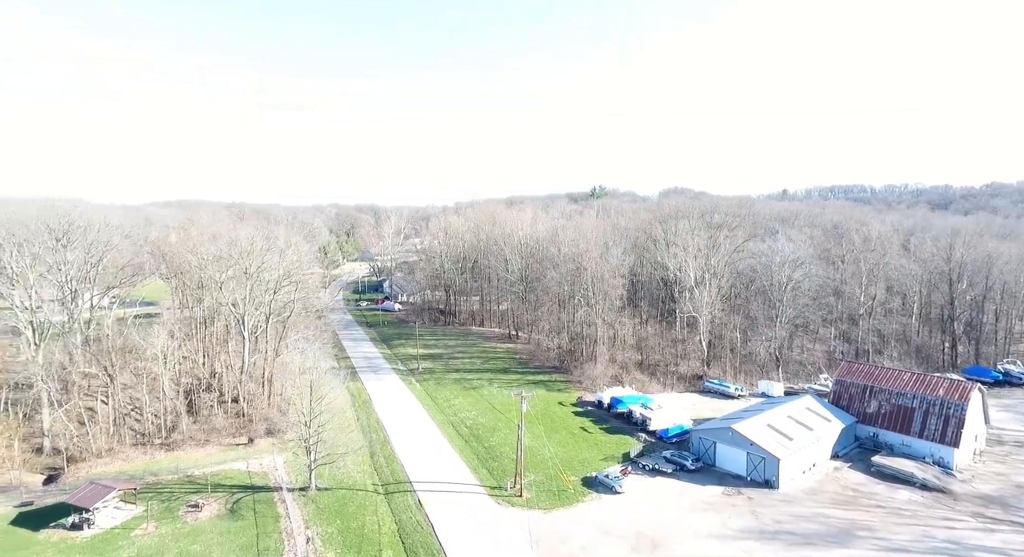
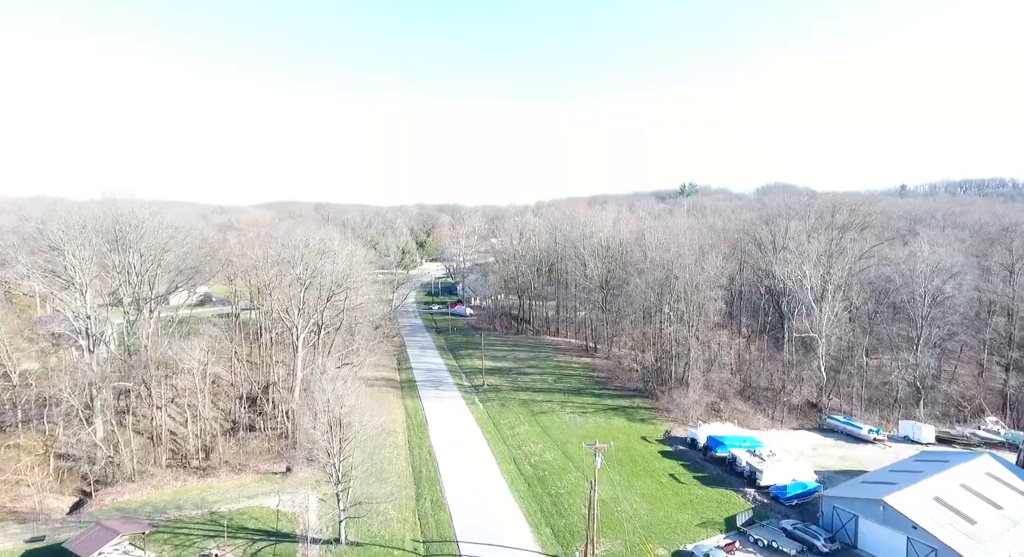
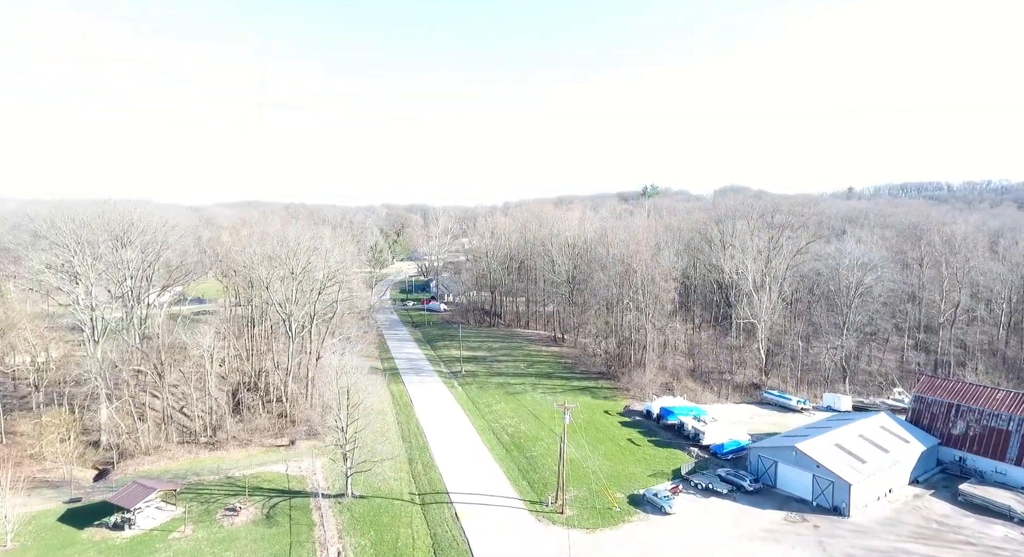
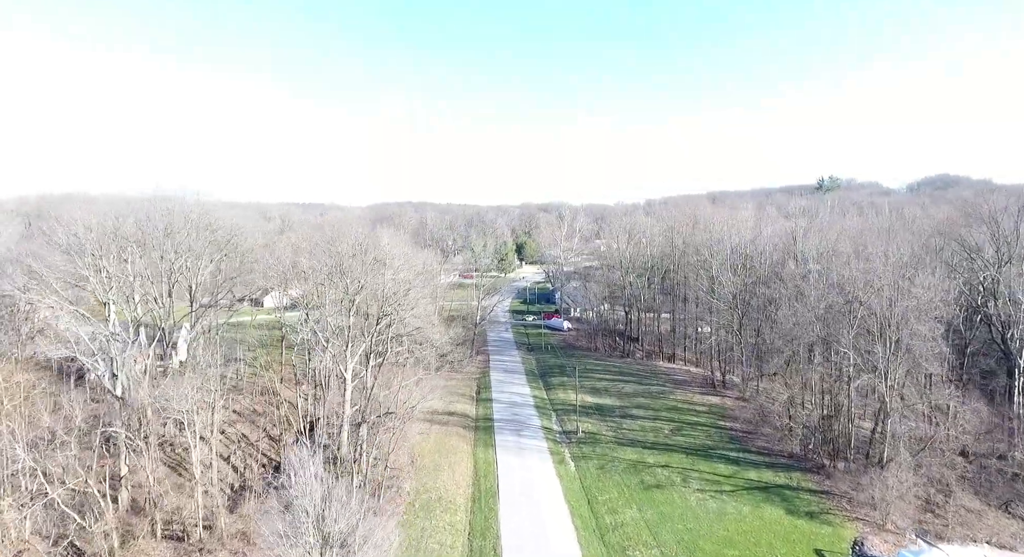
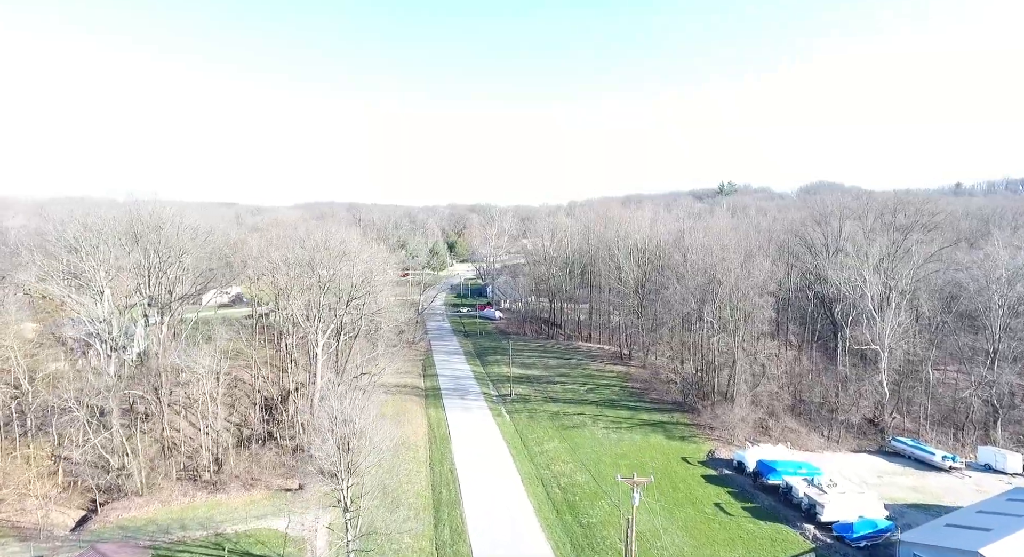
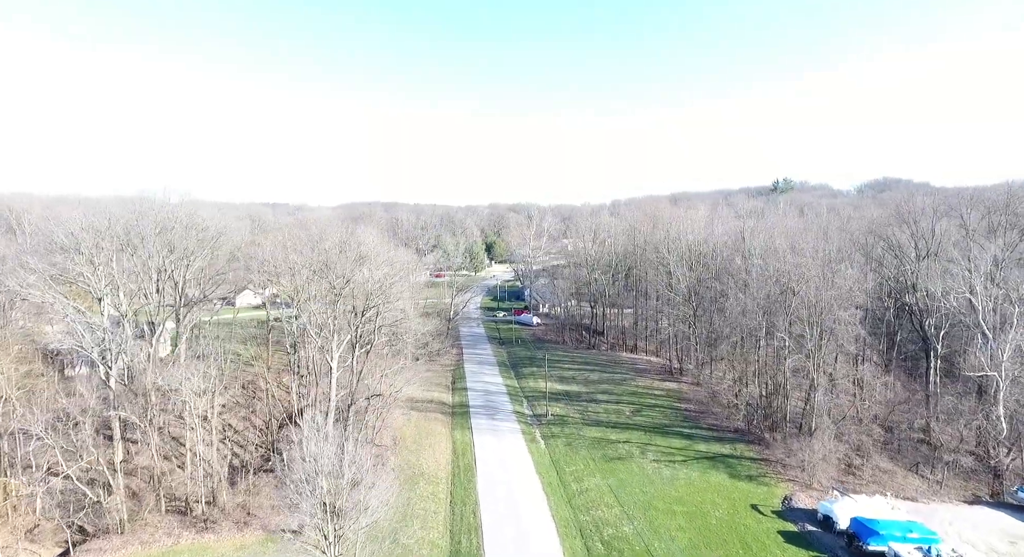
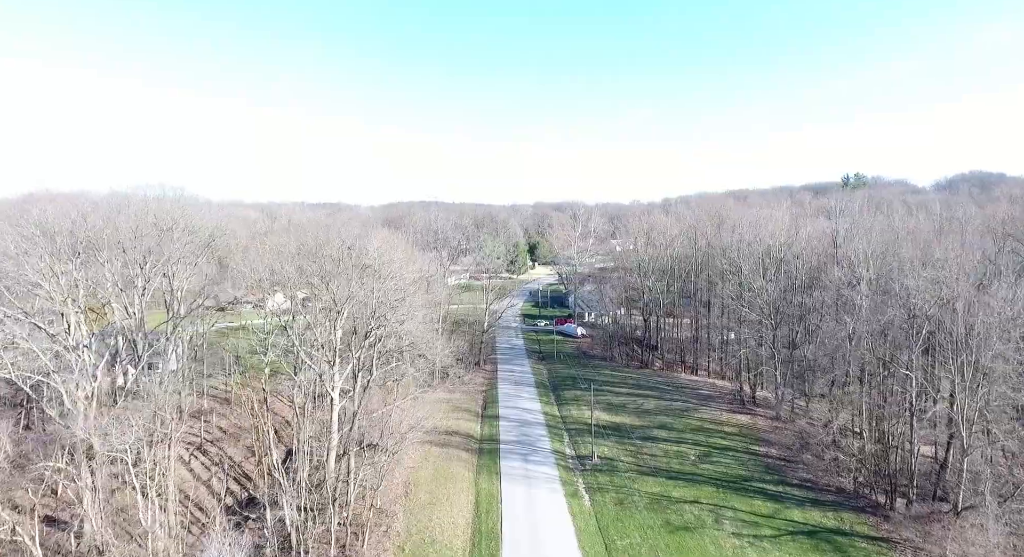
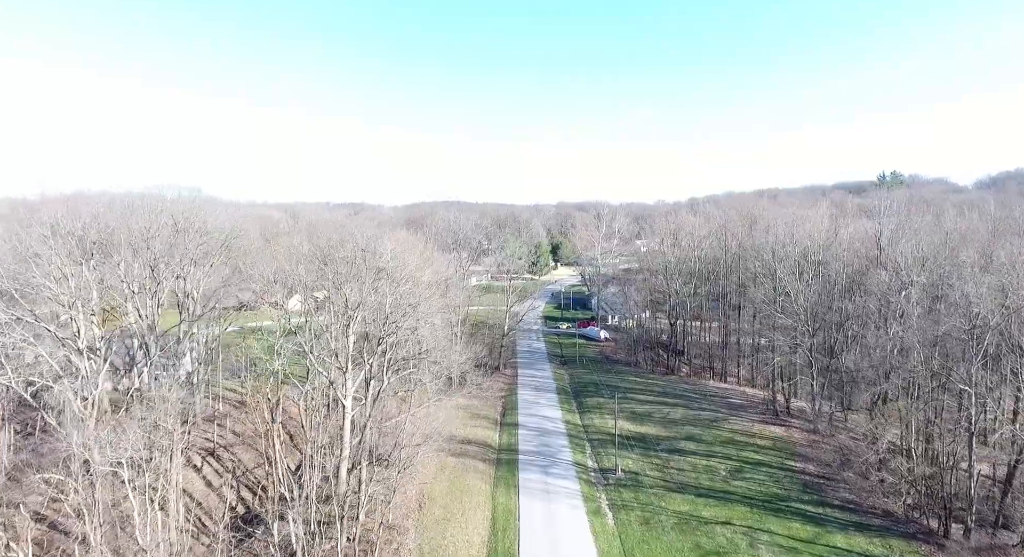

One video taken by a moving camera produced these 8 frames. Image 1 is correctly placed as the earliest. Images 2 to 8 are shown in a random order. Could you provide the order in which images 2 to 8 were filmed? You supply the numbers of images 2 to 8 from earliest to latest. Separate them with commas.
3, 2, 5, 6, 4, 7, 8
